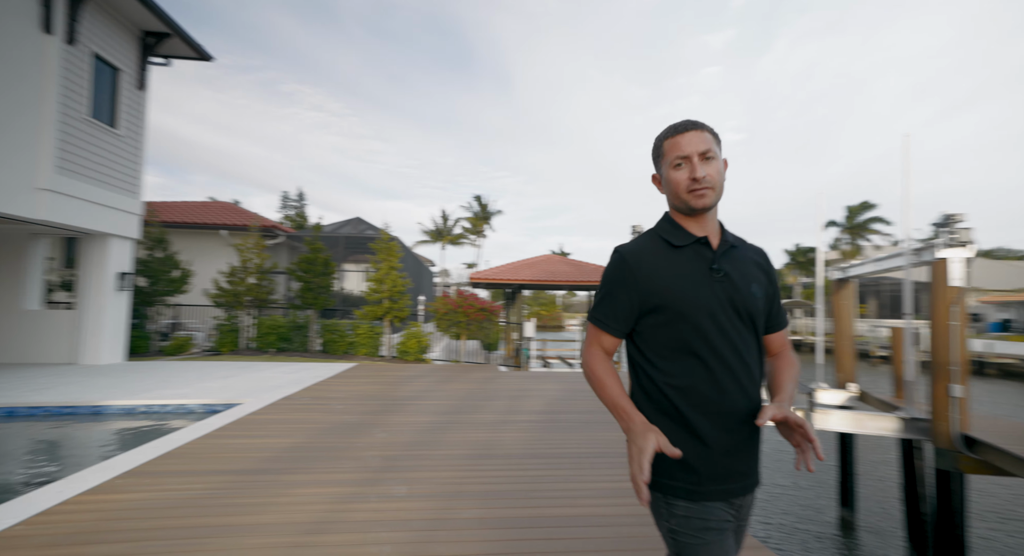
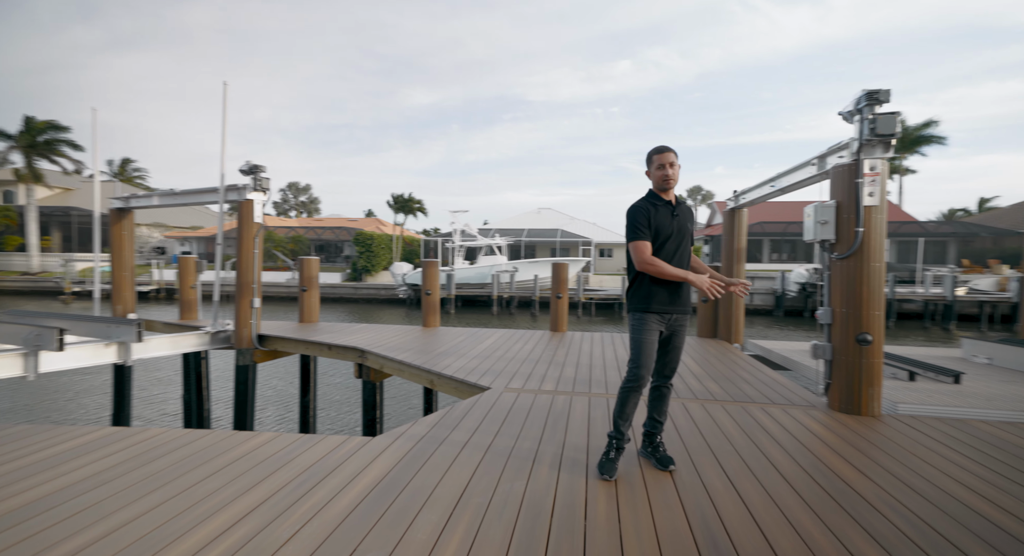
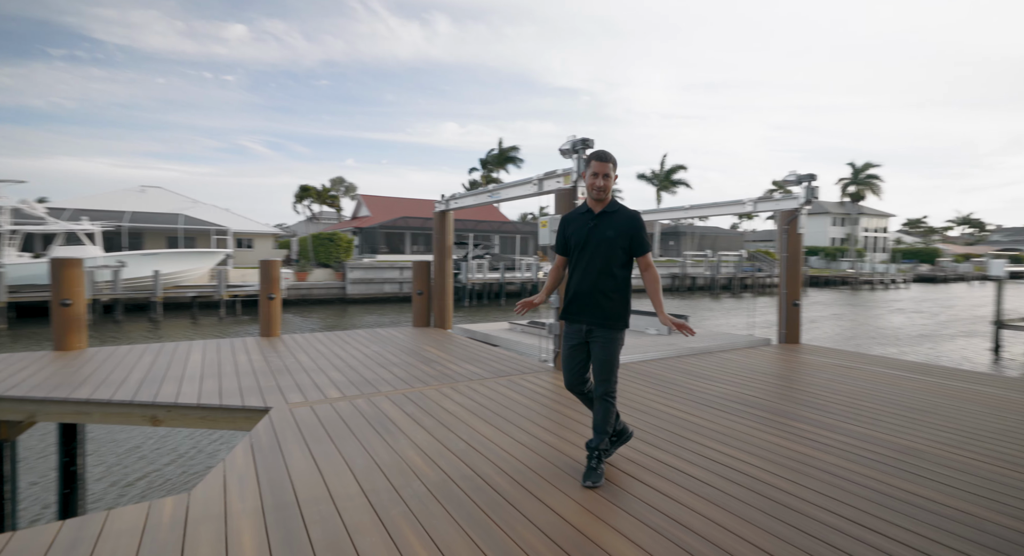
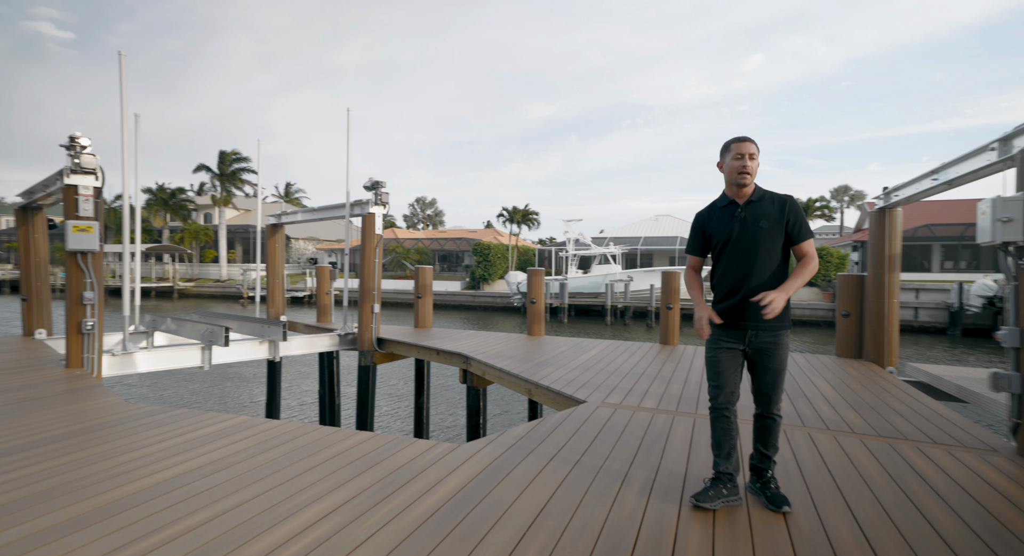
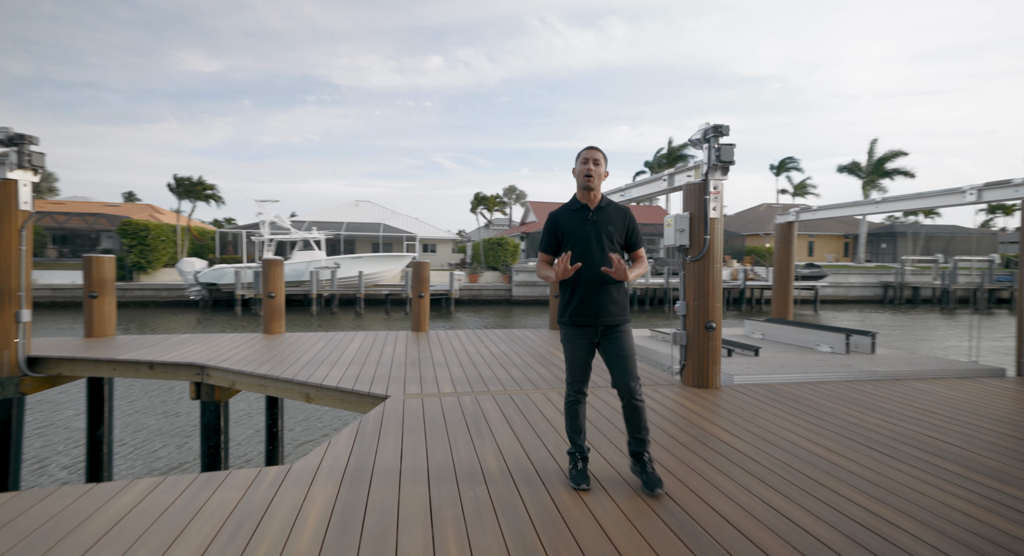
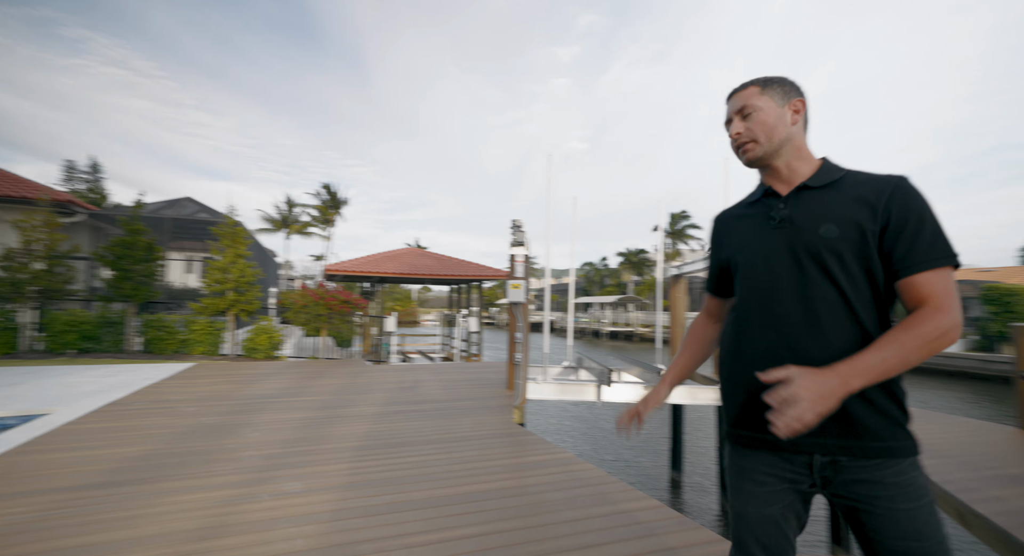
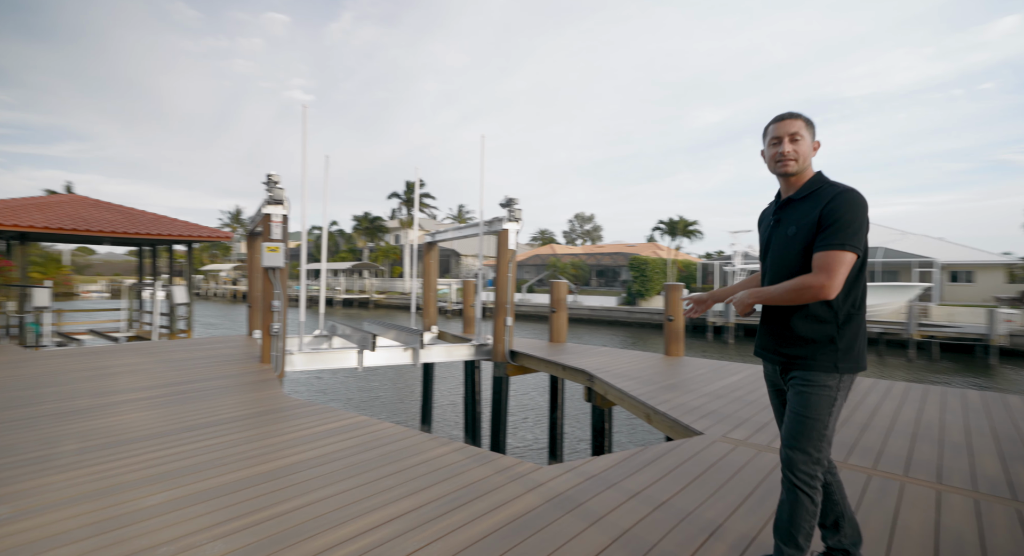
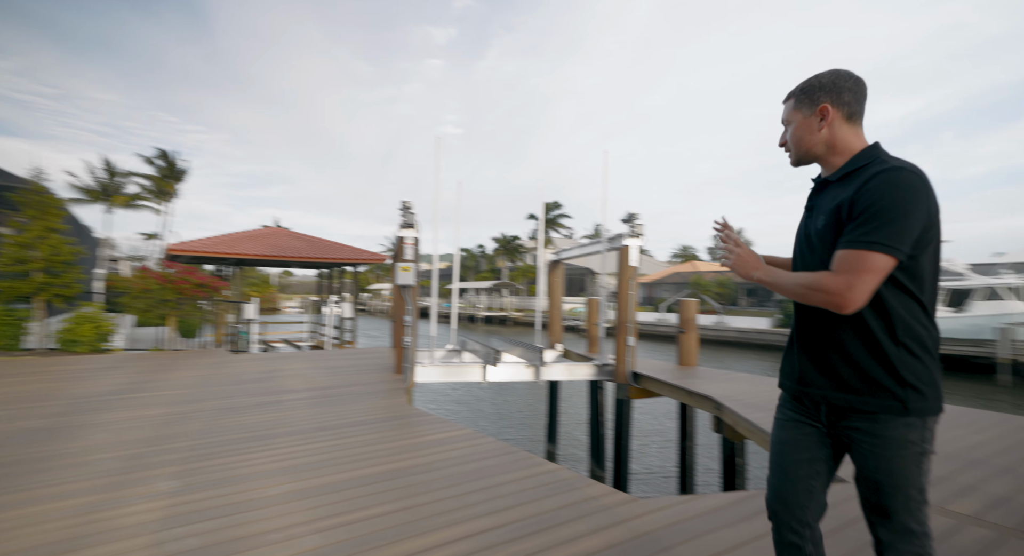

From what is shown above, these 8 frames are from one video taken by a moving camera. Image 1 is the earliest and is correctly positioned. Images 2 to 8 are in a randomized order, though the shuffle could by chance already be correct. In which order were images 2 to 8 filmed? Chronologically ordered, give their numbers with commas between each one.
6, 8, 7, 4, 2, 5, 3
